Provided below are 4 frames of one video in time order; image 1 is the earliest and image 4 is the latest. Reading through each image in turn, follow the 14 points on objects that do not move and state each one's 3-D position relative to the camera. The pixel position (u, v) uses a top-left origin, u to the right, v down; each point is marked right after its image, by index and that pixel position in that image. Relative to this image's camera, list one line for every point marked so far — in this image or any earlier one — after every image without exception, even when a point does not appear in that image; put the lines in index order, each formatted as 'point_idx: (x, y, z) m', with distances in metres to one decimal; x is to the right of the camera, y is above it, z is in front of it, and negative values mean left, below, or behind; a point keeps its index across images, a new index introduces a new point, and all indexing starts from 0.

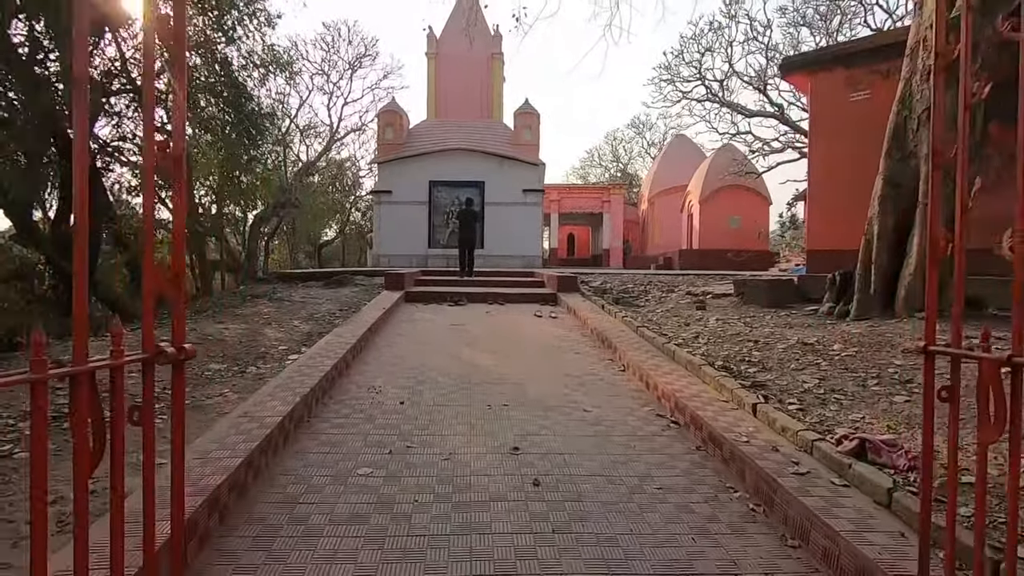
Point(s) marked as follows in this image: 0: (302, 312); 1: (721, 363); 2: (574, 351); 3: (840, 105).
0: (-3.4, -0.4, +8.8) m
1: (+1.7, -0.6, +4.5) m
2: (+0.7, -0.7, +6.0) m
3: (+4.7, +2.6, +7.8) m
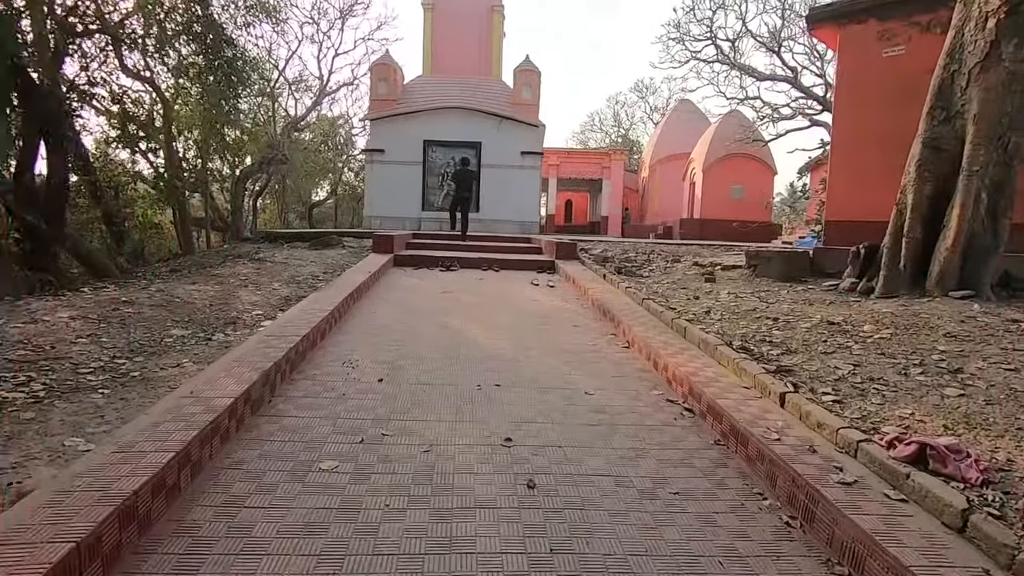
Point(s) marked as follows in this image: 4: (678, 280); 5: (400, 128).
0: (-3.5, +0.2, +8.3) m
1: (+1.7, -0.4, +4.1) m
2: (+0.6, -0.4, +5.5) m
3: (+4.7, +2.9, +7.1) m
4: (+2.1, +0.1, +6.8) m
5: (-3.9, +5.6, +19.0) m
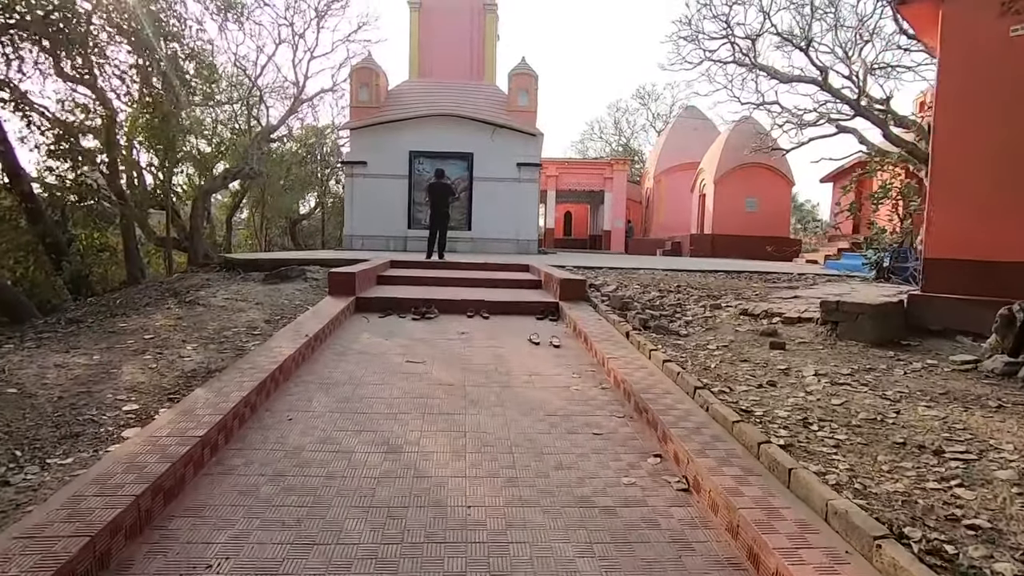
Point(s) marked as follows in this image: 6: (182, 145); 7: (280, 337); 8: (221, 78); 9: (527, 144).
0: (-3.6, -0.5, +6.4) m
1: (+1.6, -1.0, +2.2) m
2: (+0.6, -1.0, +3.7) m
3: (+4.6, +2.3, +5.3) m
4: (+2.0, -0.5, +4.9) m
5: (-4.1, +4.7, +17.2) m
6: (-9.2, +4.1, +15.7) m
7: (-2.2, -0.5, +5.1) m
8: (-9.3, +6.7, +17.5) m
9: (+0.5, +4.6, +17.4) m
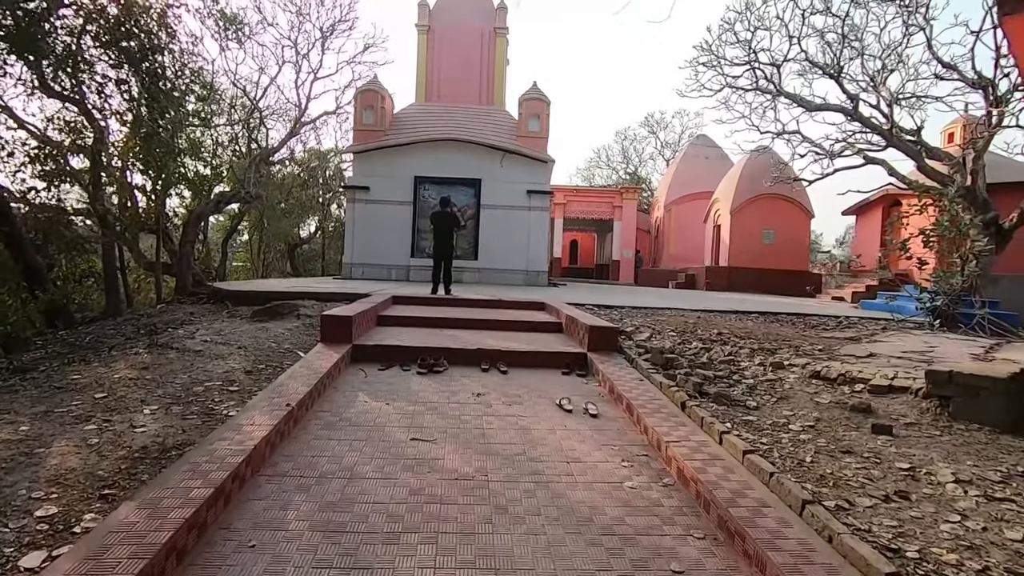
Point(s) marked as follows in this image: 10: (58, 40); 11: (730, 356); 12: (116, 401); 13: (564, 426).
0: (-3.3, -0.9, +5.4) m
1: (+1.9, -1.3, +1.2) m
2: (+0.8, -1.4, +2.6) m
3: (+4.9, +1.8, +4.5) m
4: (+2.2, -1.0, +3.9) m
5: (-3.8, +3.8, +16.4) m
6: (-8.9, +3.3, +14.9) m
7: (-1.9, -0.9, +4.1) m
8: (-9.0, +5.8, +16.8) m
9: (+0.8, +3.6, +16.6) m
10: (-8.7, +4.7, +10.3) m
11: (+2.3, -0.7, +5.8) m
12: (-3.5, -1.0, +4.8) m
13: (+0.4, -1.1, +4.4) m
